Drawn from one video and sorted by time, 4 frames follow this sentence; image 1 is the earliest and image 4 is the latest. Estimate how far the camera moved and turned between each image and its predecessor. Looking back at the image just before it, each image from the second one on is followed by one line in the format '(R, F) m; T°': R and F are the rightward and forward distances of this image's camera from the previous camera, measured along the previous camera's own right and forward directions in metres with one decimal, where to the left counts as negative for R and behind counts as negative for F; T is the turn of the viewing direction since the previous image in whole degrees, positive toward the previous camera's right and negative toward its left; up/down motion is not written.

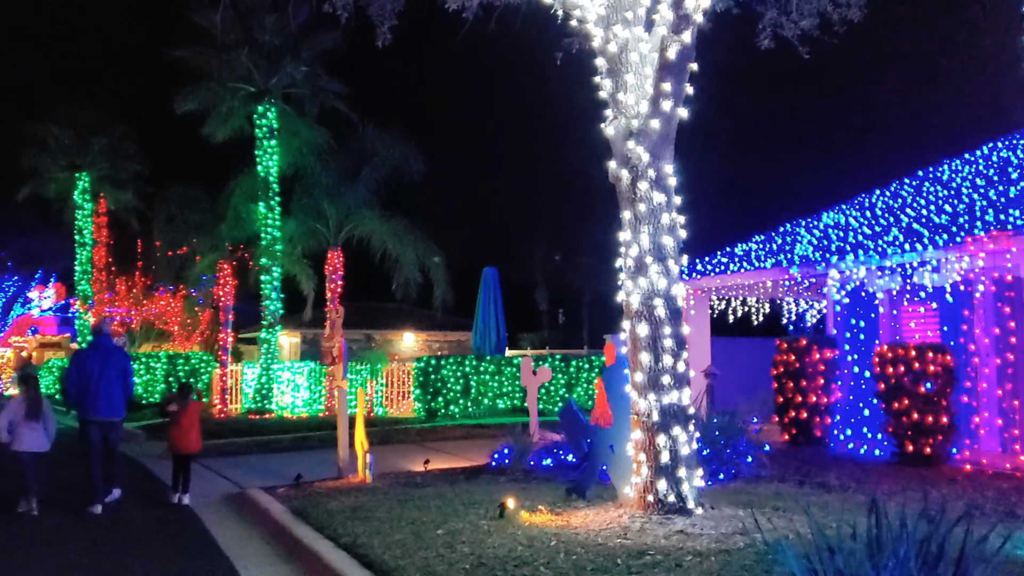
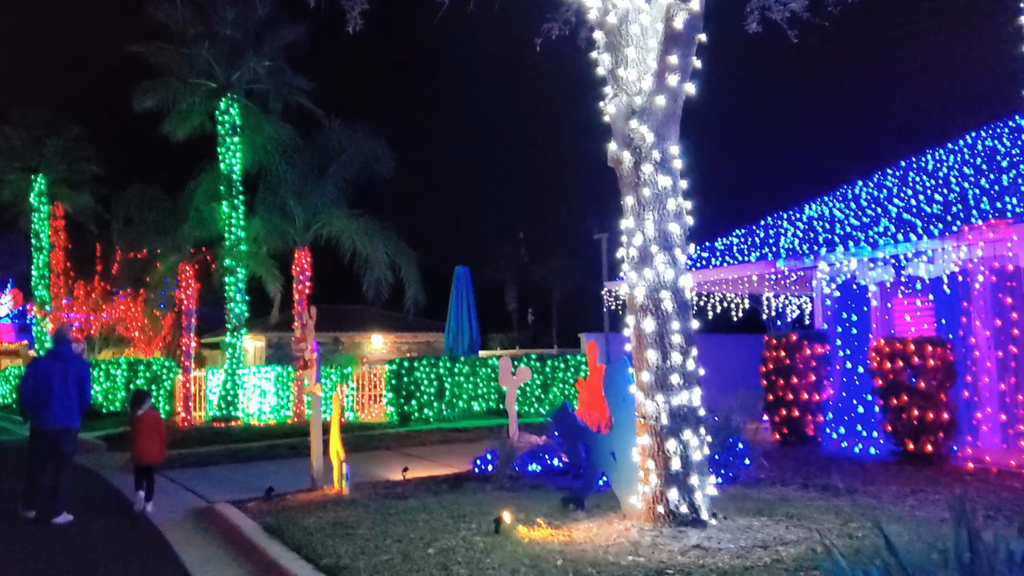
(-0.2, +0.5) m; +2°
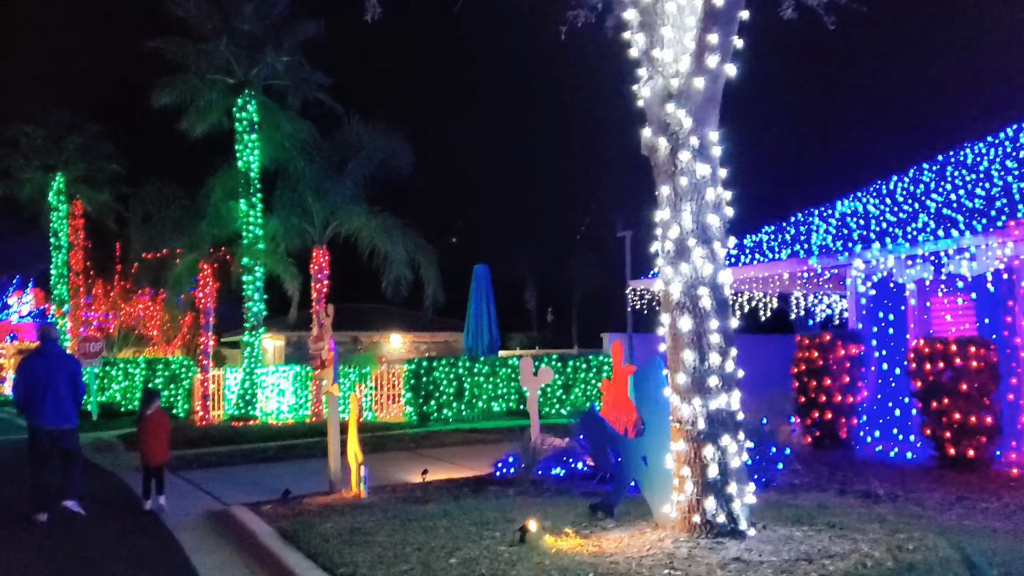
(0.0, +0.3) m; -1°
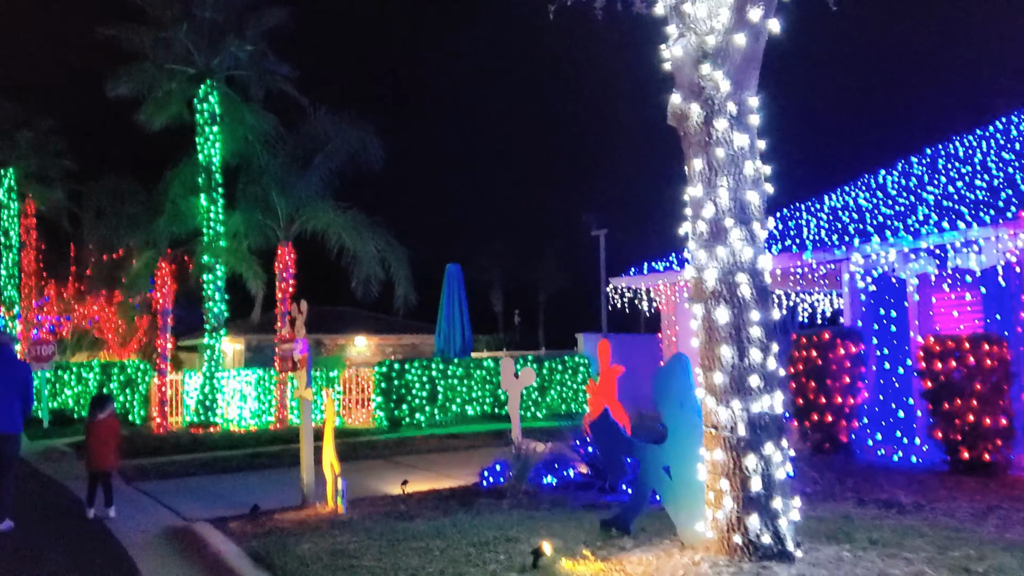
(-0.2, +0.7) m; +2°
